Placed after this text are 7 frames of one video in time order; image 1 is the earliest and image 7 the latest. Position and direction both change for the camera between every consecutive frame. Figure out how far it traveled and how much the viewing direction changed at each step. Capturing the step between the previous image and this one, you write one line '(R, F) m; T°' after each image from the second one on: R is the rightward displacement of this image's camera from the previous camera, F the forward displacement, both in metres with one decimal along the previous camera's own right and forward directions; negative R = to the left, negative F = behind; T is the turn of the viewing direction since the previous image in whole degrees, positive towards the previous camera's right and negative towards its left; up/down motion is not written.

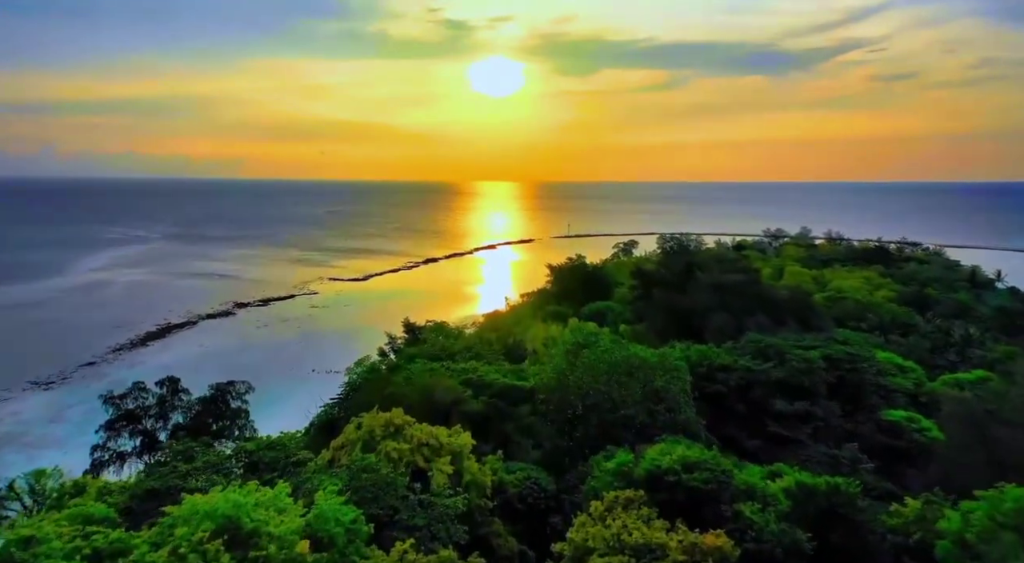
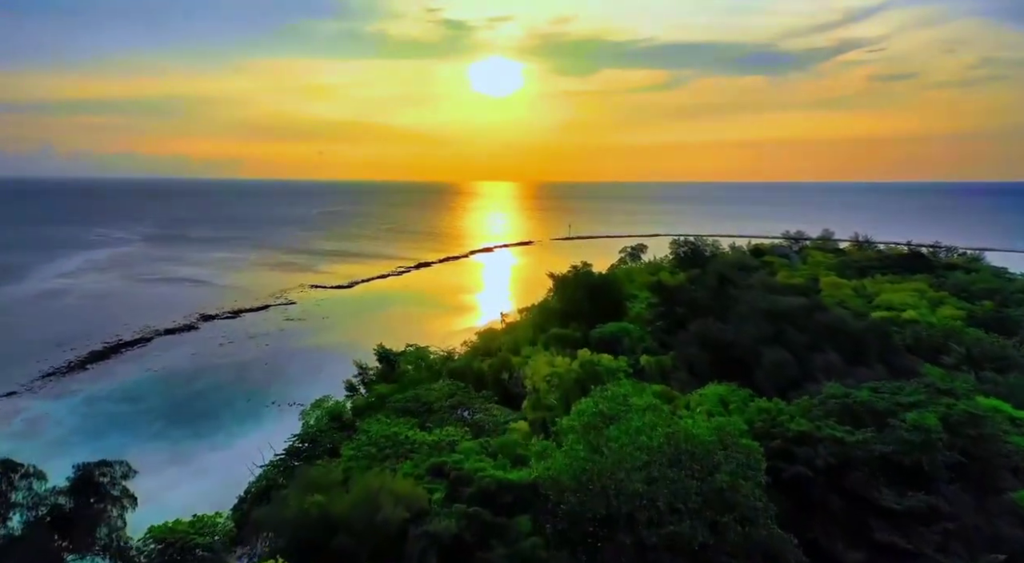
(+0.1, +4.7) m; 0°
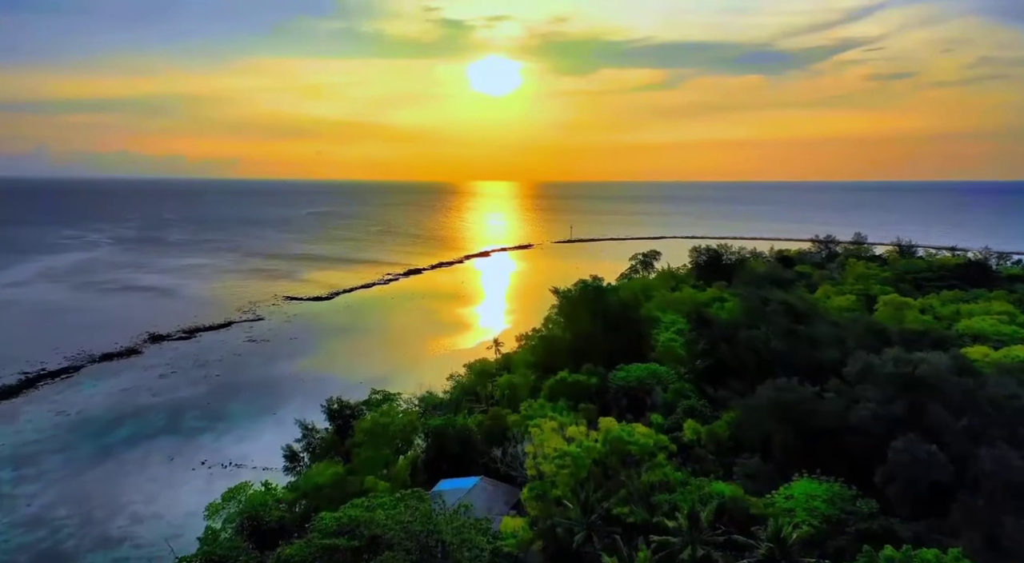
(+0.1, +5.6) m; 0°
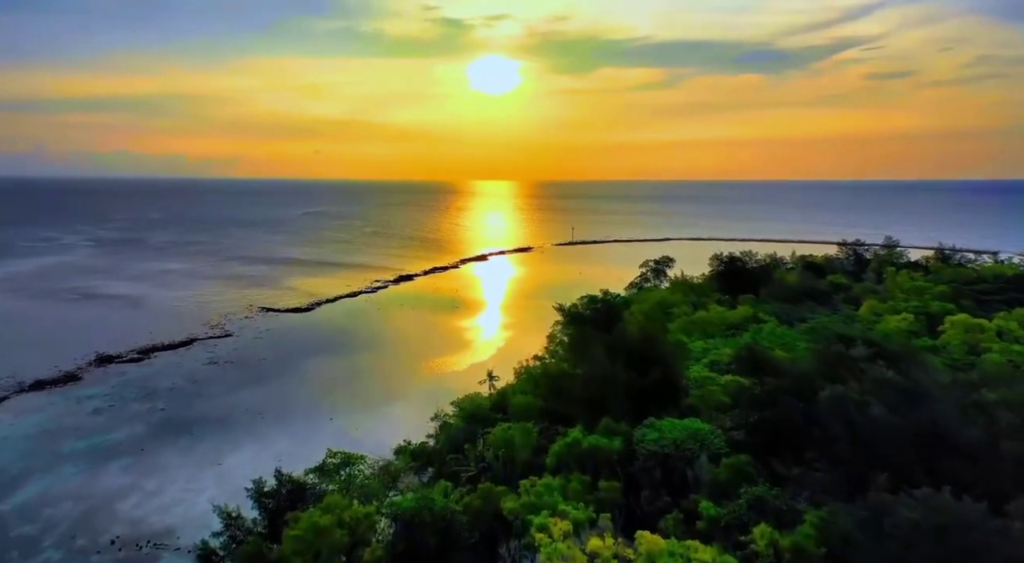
(+0.1, +4.4) m; 0°
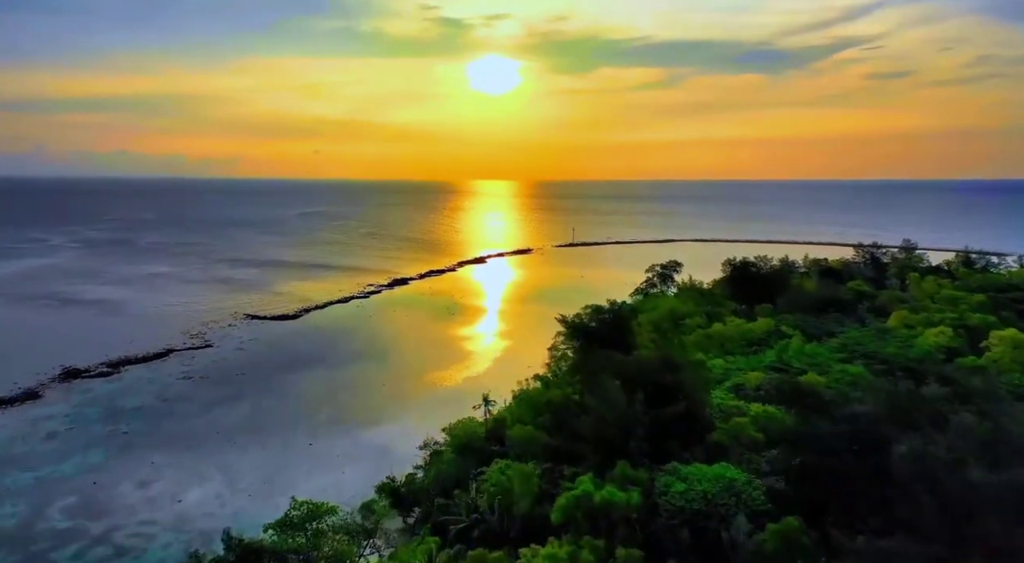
(0.0, +2.3) m; 0°
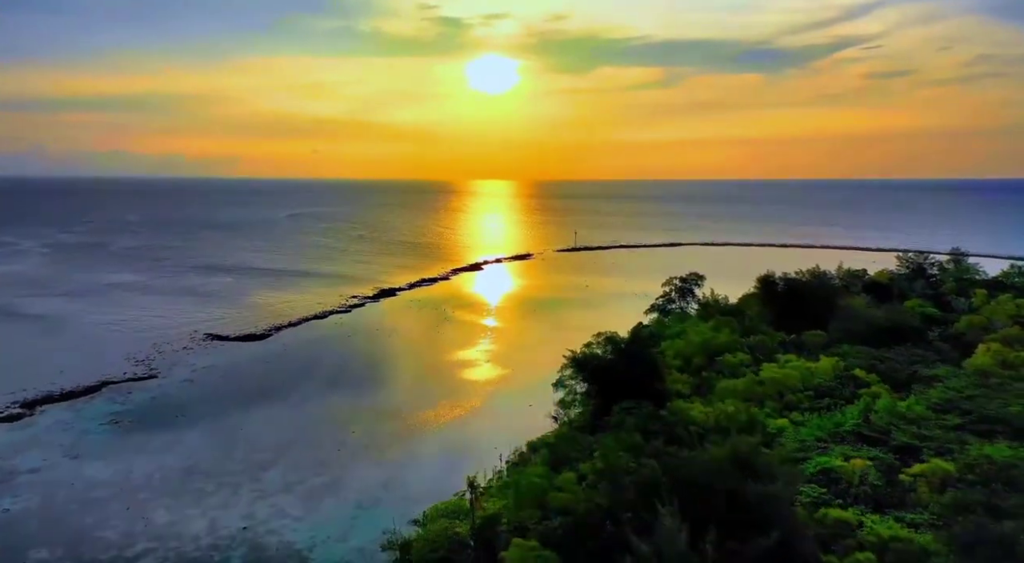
(+0.1, +5.1) m; 0°
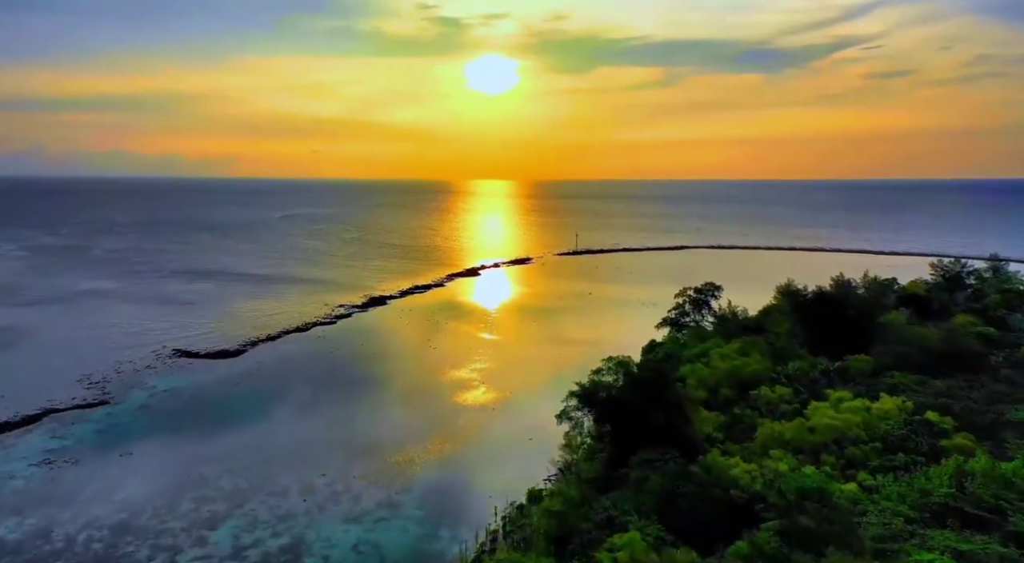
(+0.1, +3.3) m; 0°
